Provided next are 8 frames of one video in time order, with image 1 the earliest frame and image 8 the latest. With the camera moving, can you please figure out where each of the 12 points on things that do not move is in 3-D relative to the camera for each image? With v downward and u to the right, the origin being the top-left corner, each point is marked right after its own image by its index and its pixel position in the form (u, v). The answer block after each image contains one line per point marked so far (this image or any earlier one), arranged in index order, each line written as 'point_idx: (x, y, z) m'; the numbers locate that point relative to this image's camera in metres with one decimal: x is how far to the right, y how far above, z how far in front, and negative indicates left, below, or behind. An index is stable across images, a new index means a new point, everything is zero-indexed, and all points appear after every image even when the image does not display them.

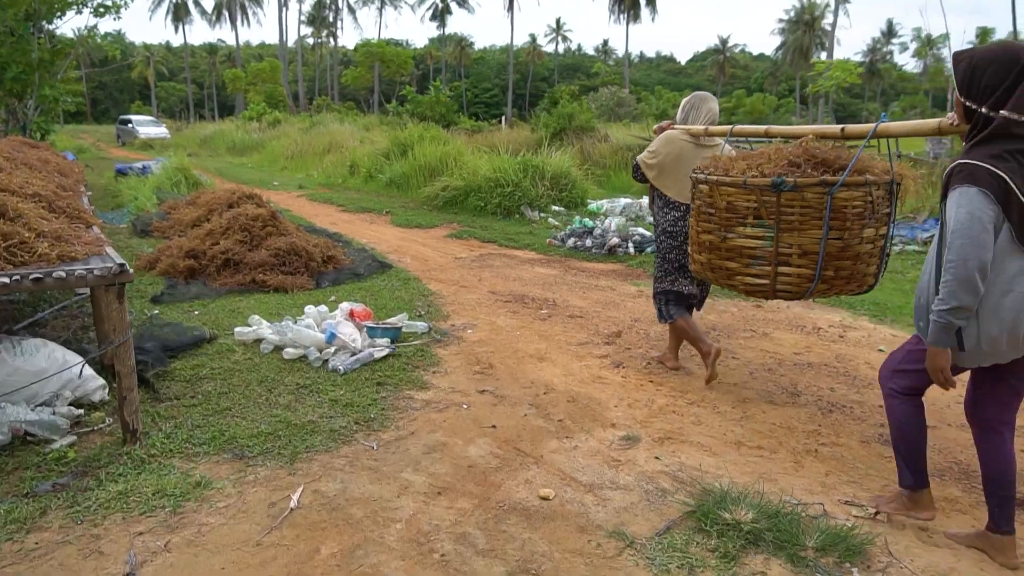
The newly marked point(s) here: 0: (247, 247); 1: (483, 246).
0: (-2.5, +0.4, +7.4) m
1: (-0.4, +0.5, +9.9) m
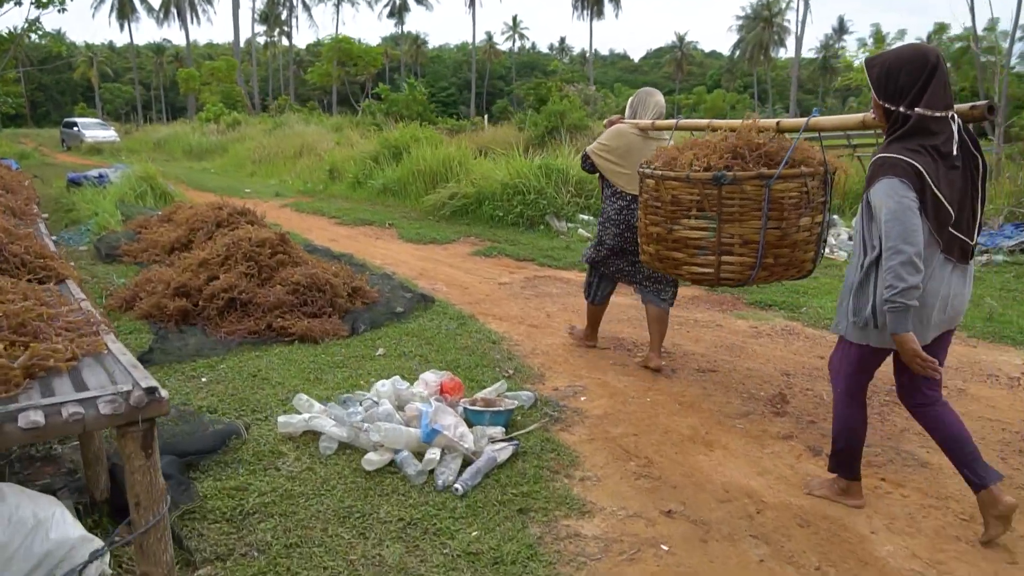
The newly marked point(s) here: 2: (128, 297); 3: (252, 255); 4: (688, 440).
0: (-1.8, 0.0, +5.8) m
1: (+0.1, +0.2, +8.3) m
2: (-3.0, -0.1, +6.2) m
3: (-1.9, +0.2, +5.9) m
4: (+0.8, -0.7, +3.9) m
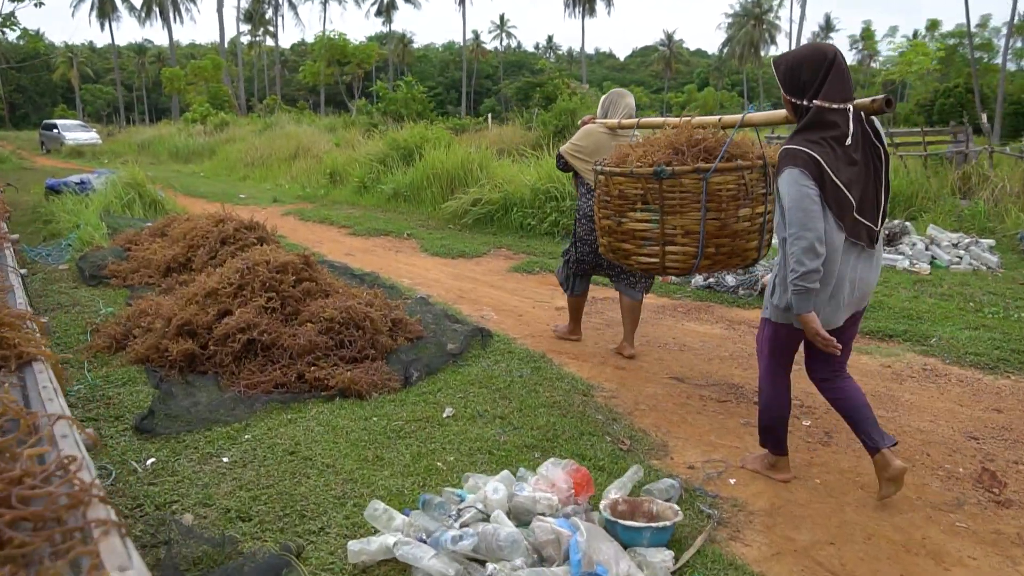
0: (-1.4, -0.2, +4.7) m
1: (+0.5, 0.0, +7.3) m
2: (-2.5, -0.3, +5.1) m
3: (-1.5, 0.0, +4.8) m
4: (+1.4, -0.9, +2.8) m
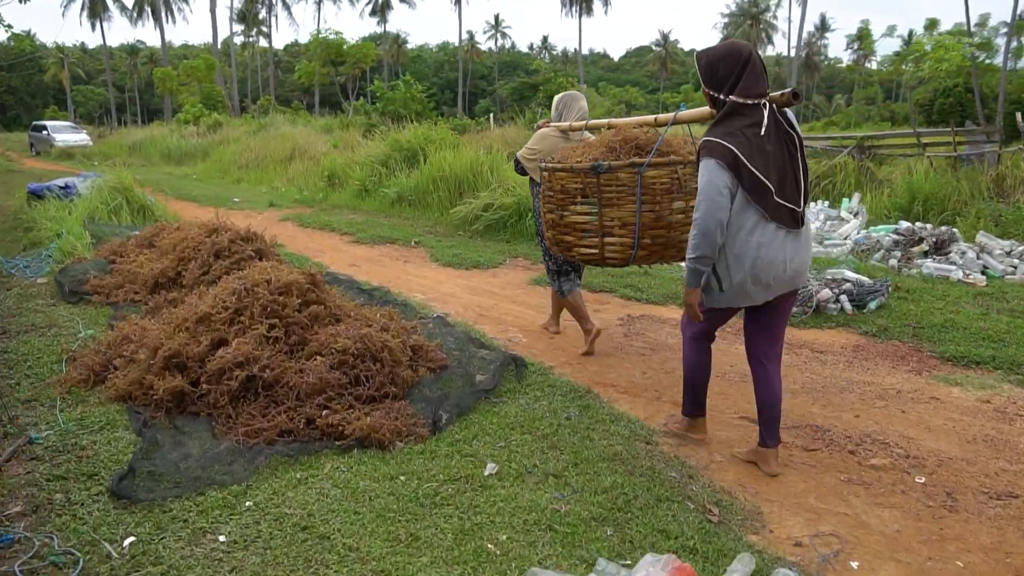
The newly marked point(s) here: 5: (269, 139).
0: (-1.2, -0.3, +4.0) m
1: (+0.7, -0.1, +6.6) m
2: (-2.3, -0.4, +4.4) m
3: (-1.2, -0.1, +4.1) m
4: (+1.6, -1.0, +2.2) m
5: (-6.0, +3.7, +20.0) m
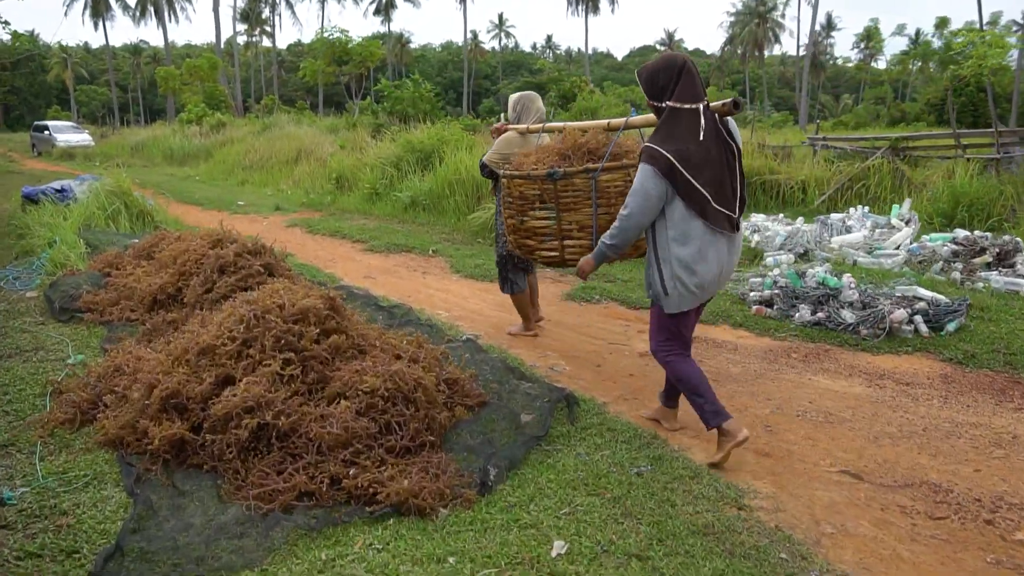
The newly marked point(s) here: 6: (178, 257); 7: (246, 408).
0: (-0.9, -0.4, +3.4) m
1: (+1.0, -0.2, +6.0) m
2: (-2.0, -0.5, +3.9) m
3: (-1.0, -0.2, +3.5) m
4: (+1.8, -1.2, +1.6) m
5: (-5.7, +3.6, +19.4) m
6: (-2.4, +0.2, +5.7) m
7: (-1.1, -0.5, +3.2) m
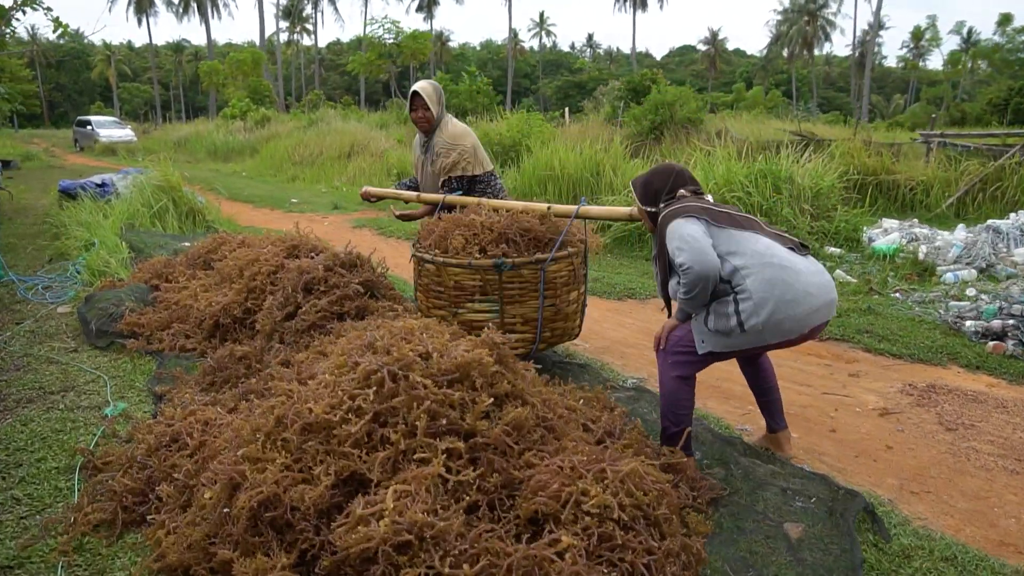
0: (-0.1, -0.5, +2.1) m
1: (+1.9, -0.4, +4.6) m
2: (-1.2, -0.7, +2.6) m
3: (-0.2, -0.3, +2.2) m
4: (+2.5, -1.3, +0.1) m
5: (-4.2, +3.5, +18.3) m
6: (-1.5, +0.1, +4.5) m
7: (-0.3, -0.6, +1.9) m
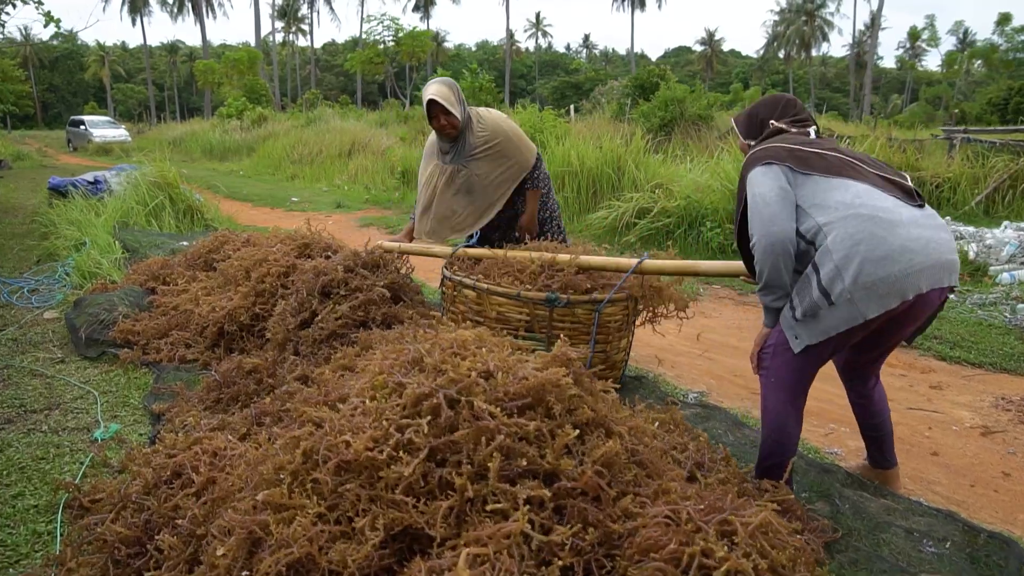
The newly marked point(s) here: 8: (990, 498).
0: (+0.1, -0.6, +1.6) m
1: (+2.1, -0.4, +4.2) m
2: (-1.0, -0.7, +2.1) m
3: (0.0, -0.4, +1.8) m
4: (+2.8, -1.3, -0.3) m
5: (-4.1, +3.4, +17.8) m
6: (-1.3, +0.1, +4.0) m
7: (-0.1, -0.6, +1.5) m
8: (+1.6, -0.7, +2.6) m
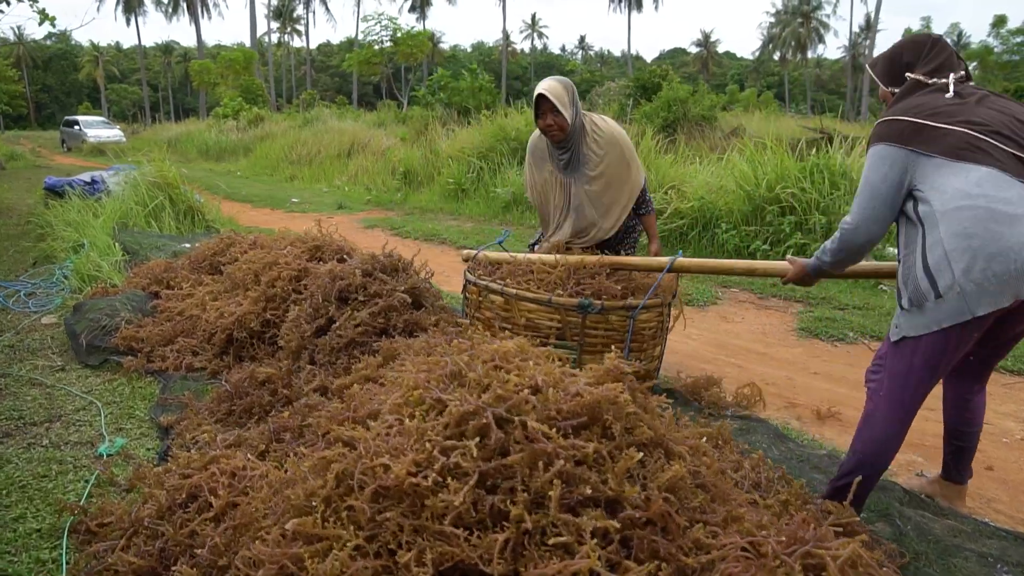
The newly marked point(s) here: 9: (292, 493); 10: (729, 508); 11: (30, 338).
0: (+0.2, -0.6, +1.5) m
1: (+2.2, -0.4, +4.0) m
2: (-0.9, -0.7, +2.0) m
3: (+0.1, -0.4, +1.6) m
4: (+2.9, -1.3, -0.5) m
5: (-4.1, +3.4, +17.6) m
6: (-1.2, +0.1, +3.8) m
7: (+0.1, -0.6, +1.3) m
8: (+1.7, -0.7, +2.4) m
9: (-0.5, -0.5, +1.9) m
10: (+0.5, -0.5, +1.8) m
11: (-2.6, -0.3, +4.2) m
